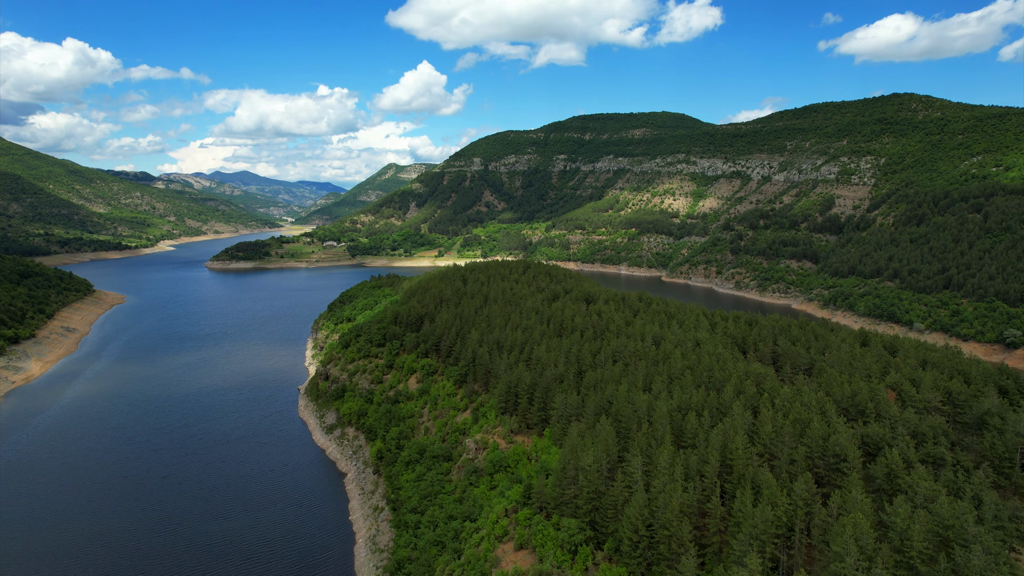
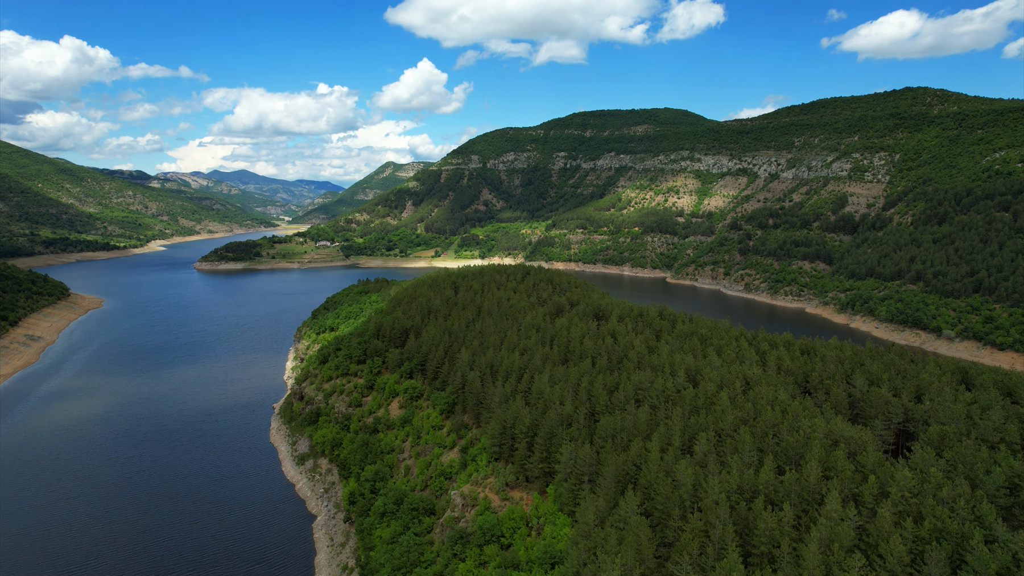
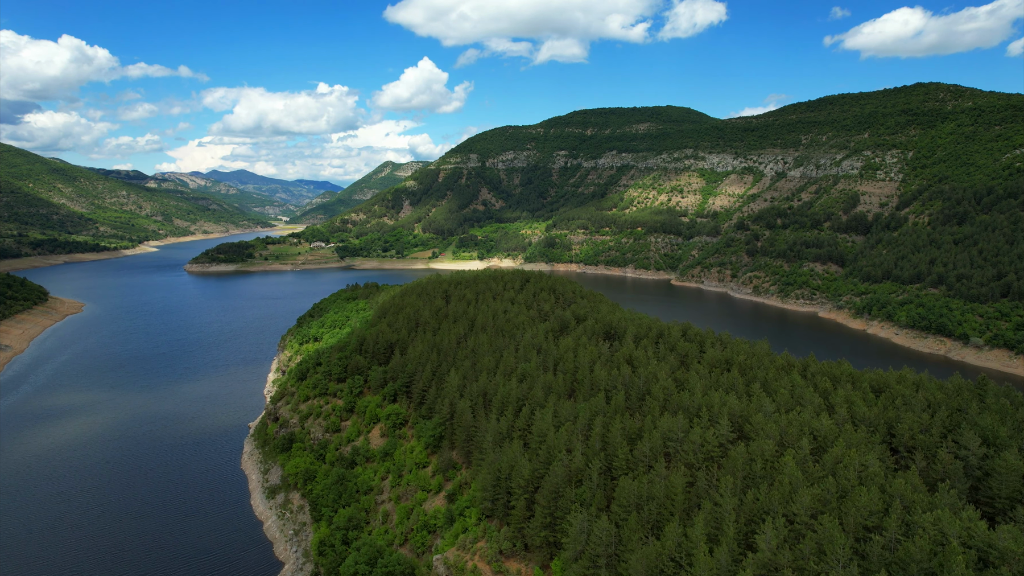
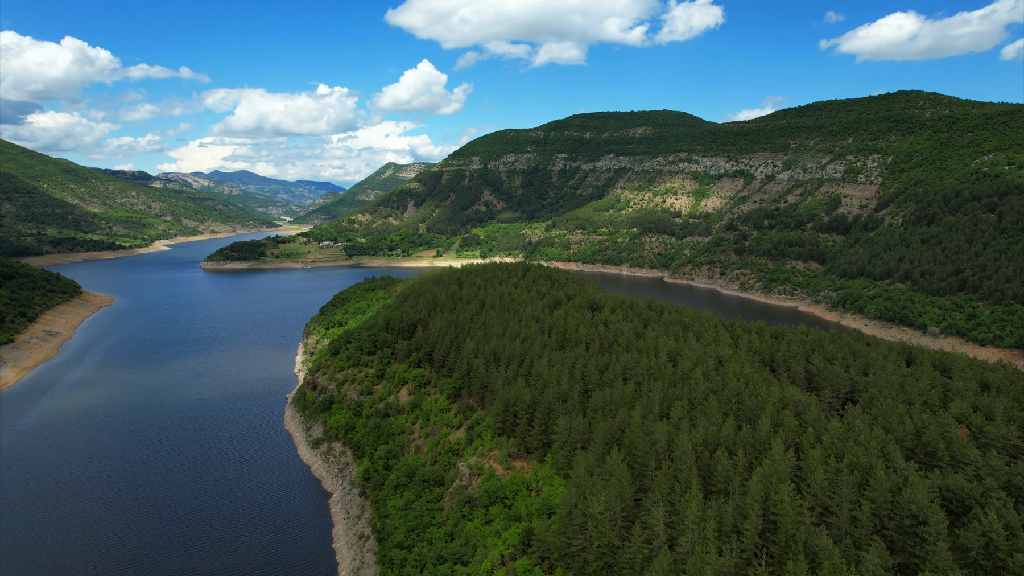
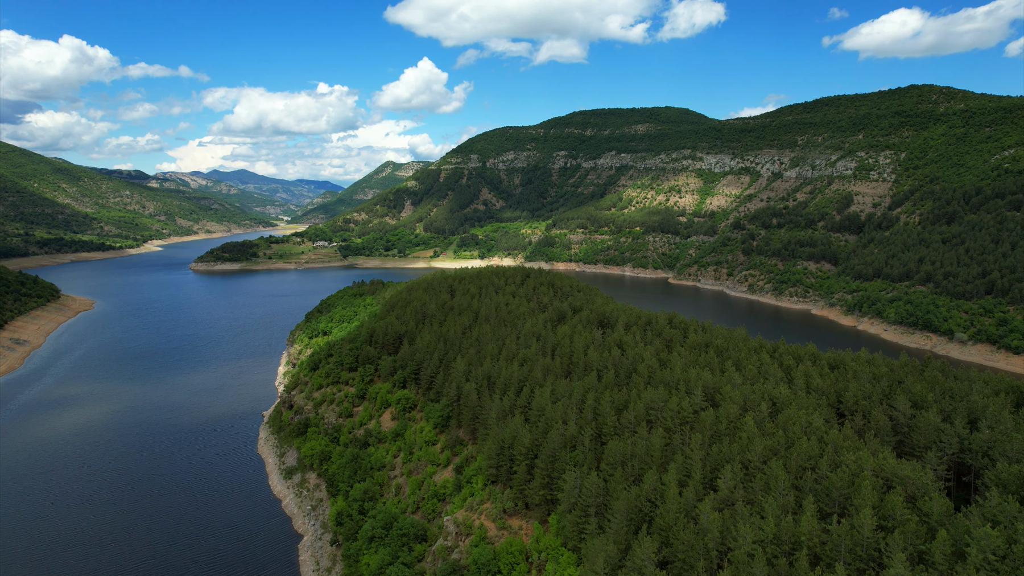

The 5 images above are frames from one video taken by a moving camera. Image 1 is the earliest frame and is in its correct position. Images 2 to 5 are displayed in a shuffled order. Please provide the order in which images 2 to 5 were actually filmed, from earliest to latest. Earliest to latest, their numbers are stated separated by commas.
4, 2, 5, 3
